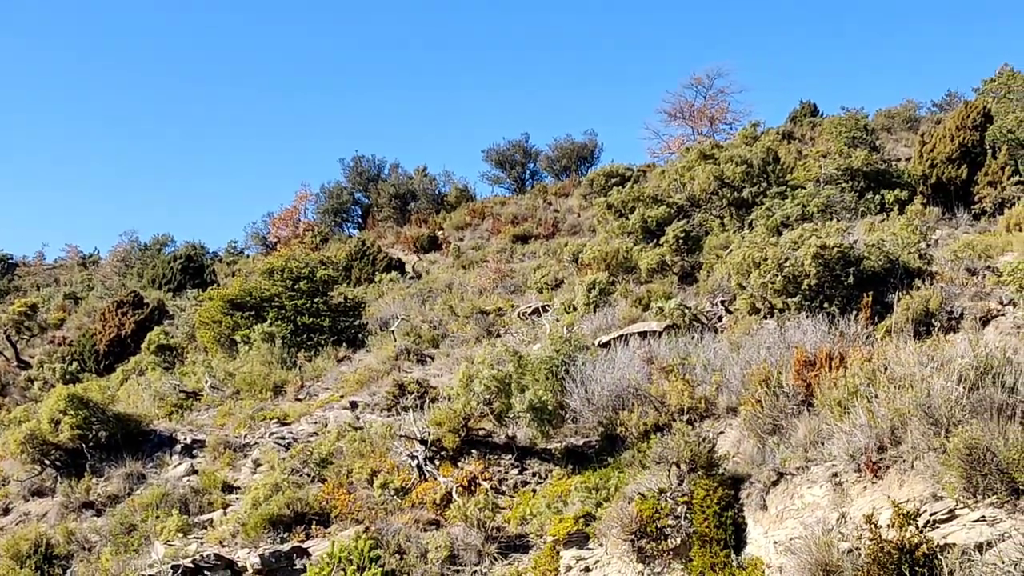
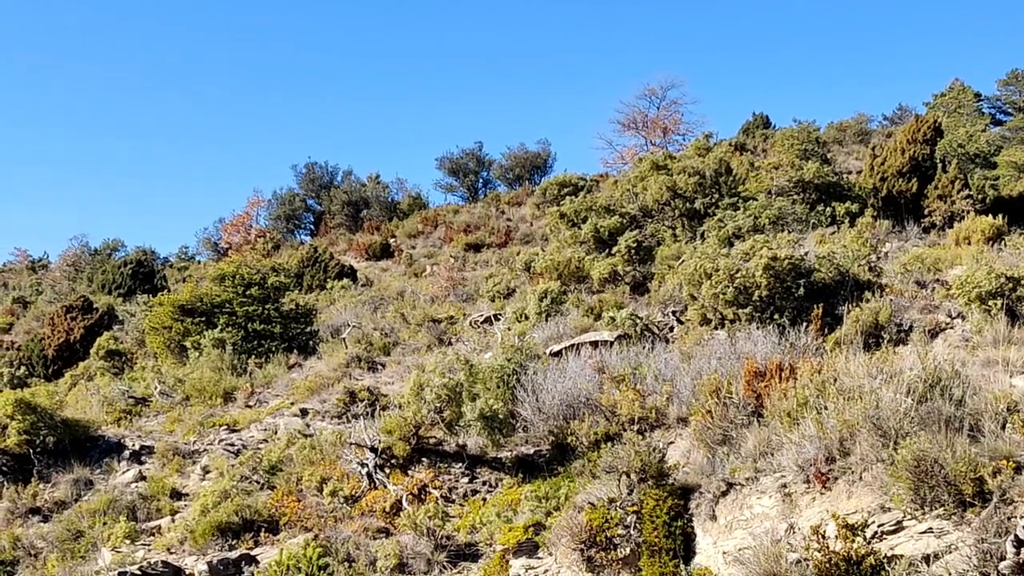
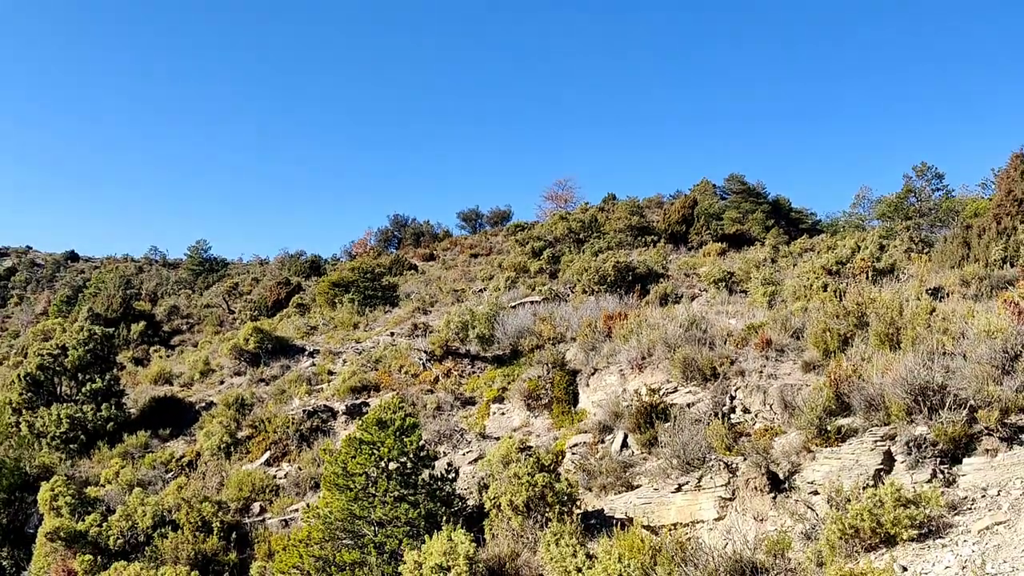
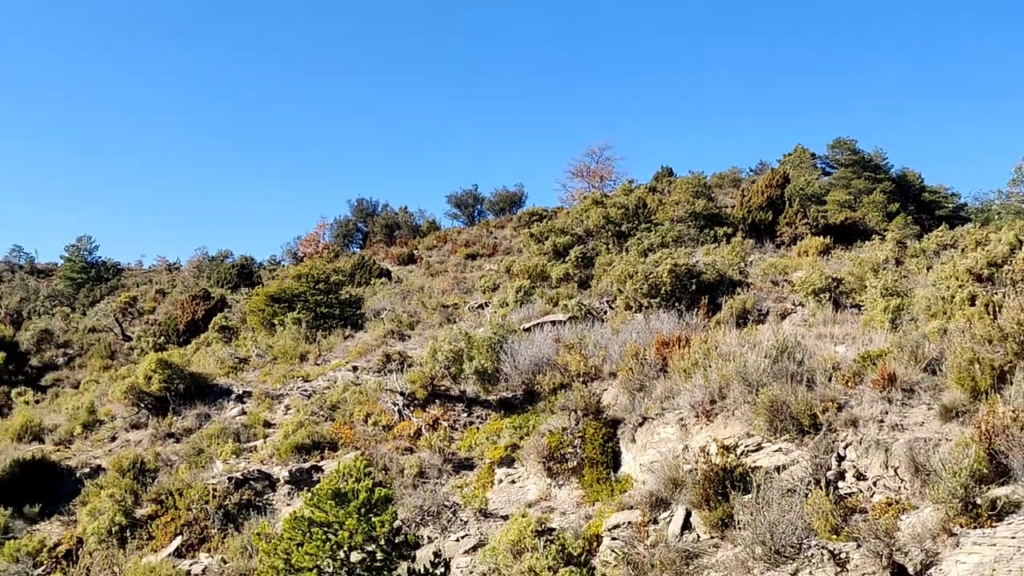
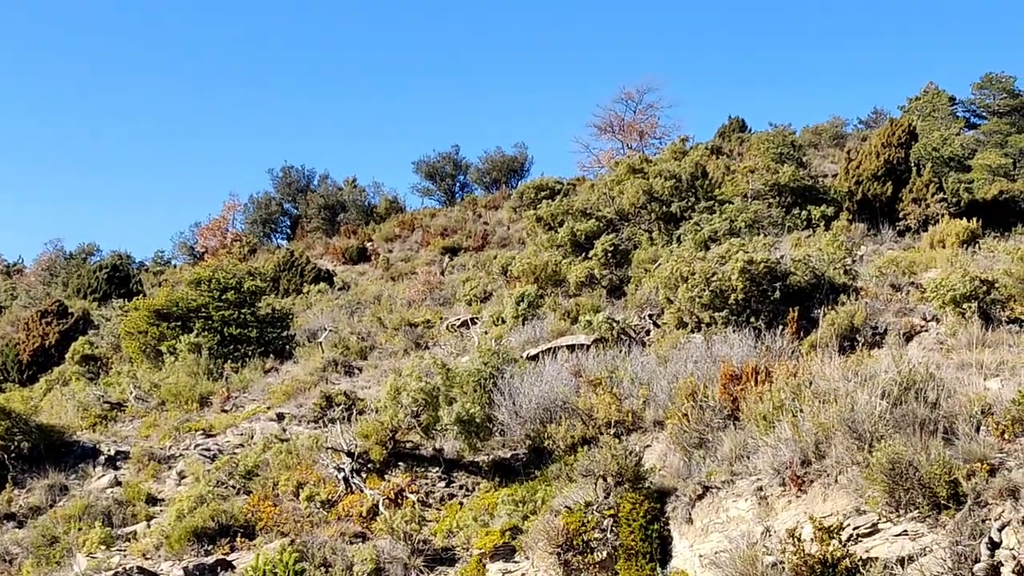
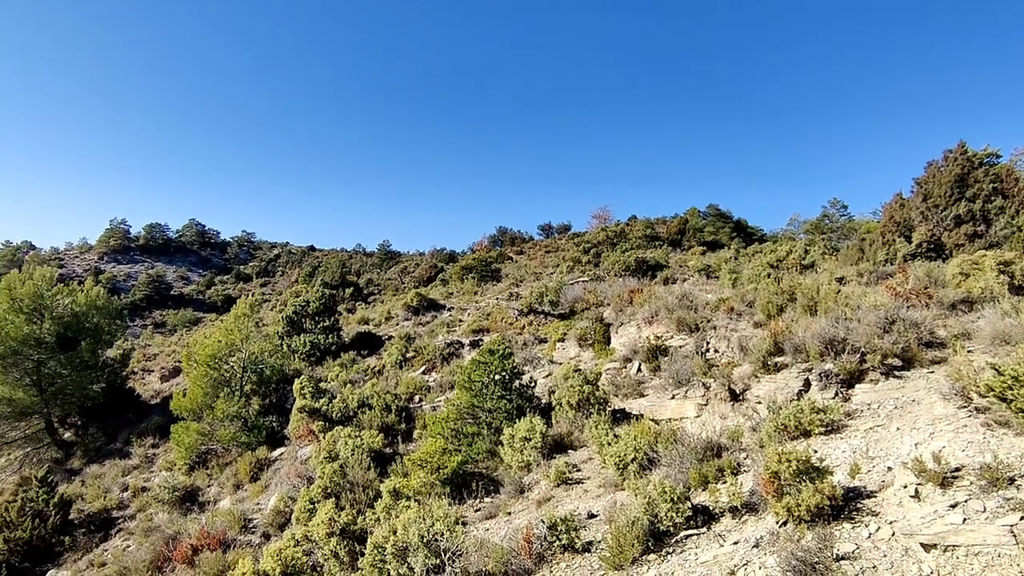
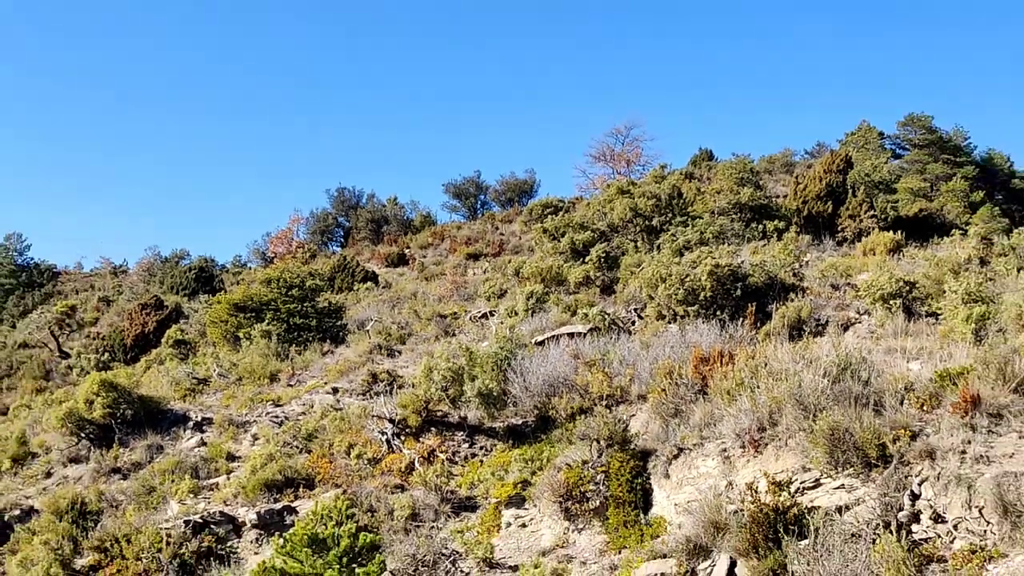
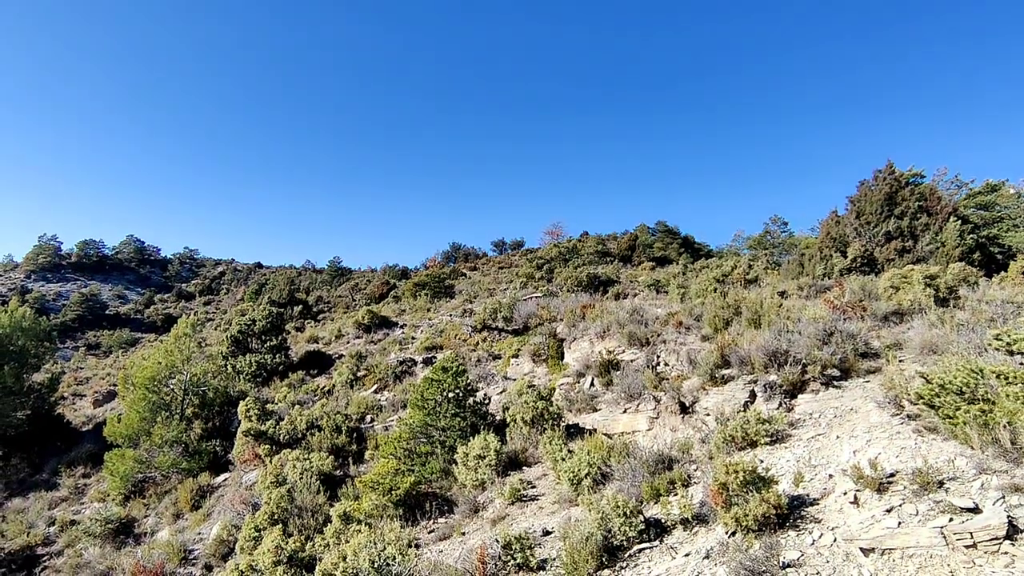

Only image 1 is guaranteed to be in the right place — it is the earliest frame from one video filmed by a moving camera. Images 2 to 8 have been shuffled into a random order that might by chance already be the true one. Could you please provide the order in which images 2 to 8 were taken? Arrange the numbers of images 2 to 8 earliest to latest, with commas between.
5, 2, 7, 4, 3, 8, 6
